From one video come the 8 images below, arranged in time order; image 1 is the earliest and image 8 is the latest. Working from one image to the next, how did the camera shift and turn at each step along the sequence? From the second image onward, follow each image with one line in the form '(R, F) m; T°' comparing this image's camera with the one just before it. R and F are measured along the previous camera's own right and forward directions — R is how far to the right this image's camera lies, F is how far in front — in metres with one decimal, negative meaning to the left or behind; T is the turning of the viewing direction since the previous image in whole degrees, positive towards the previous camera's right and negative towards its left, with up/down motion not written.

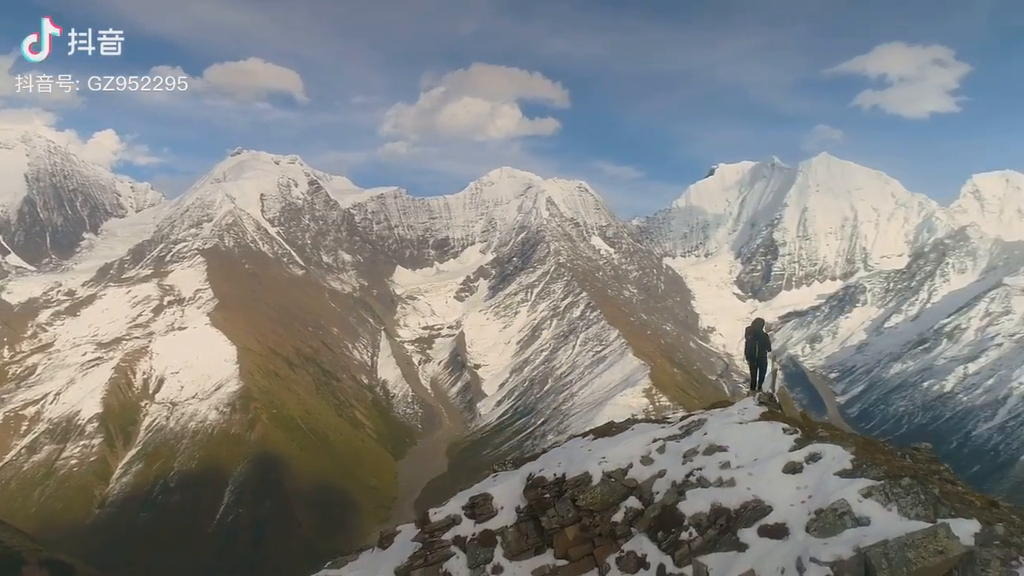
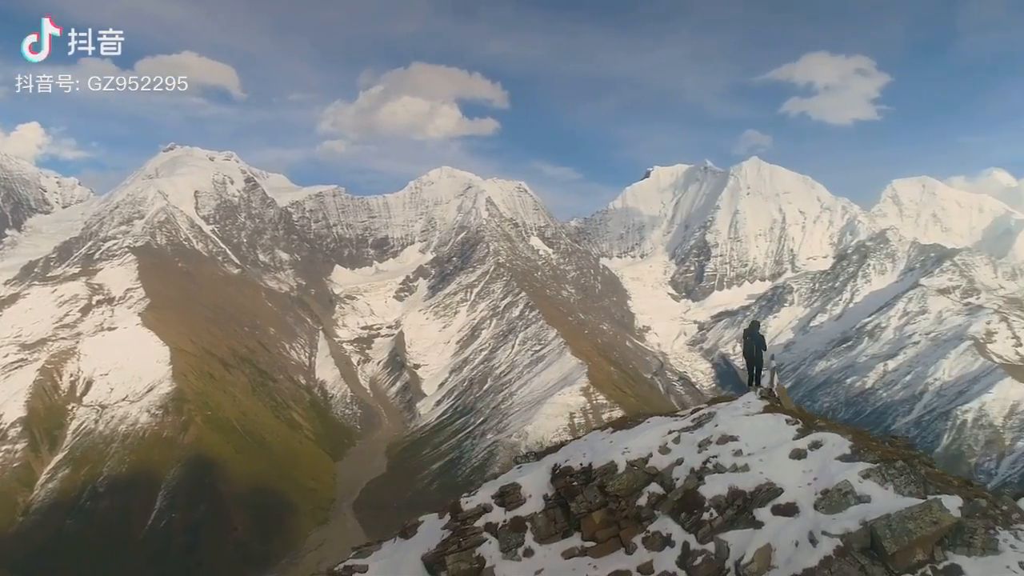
(-1.0, -0.6) m; +5°
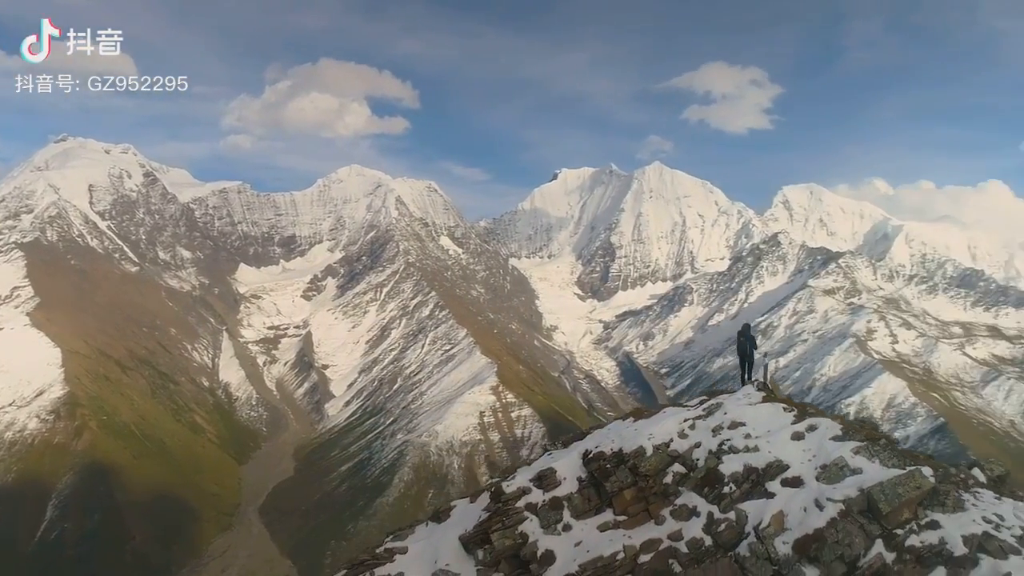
(-1.6, -1.0) m; +7°
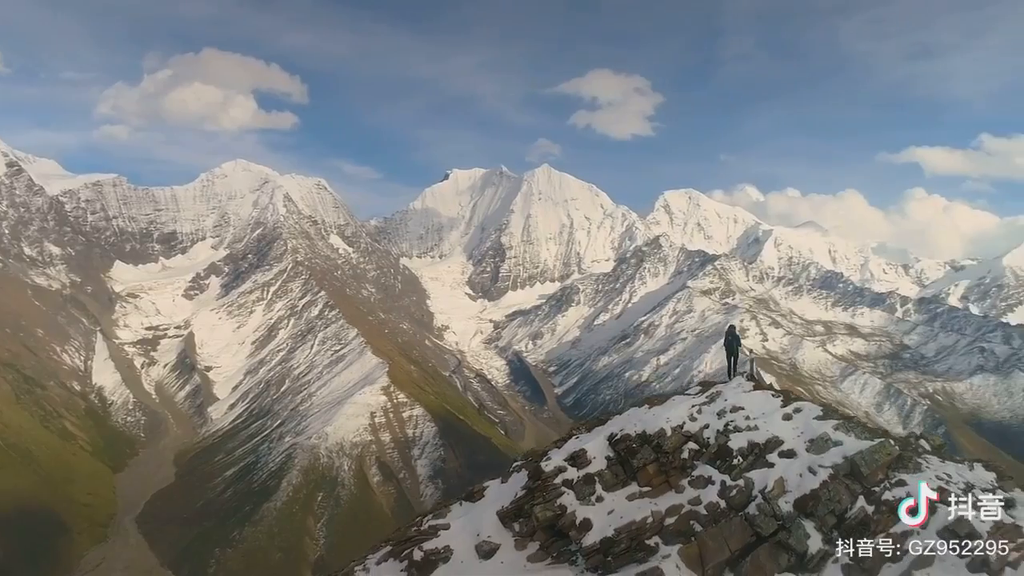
(-2.1, -1.3) m; +8°
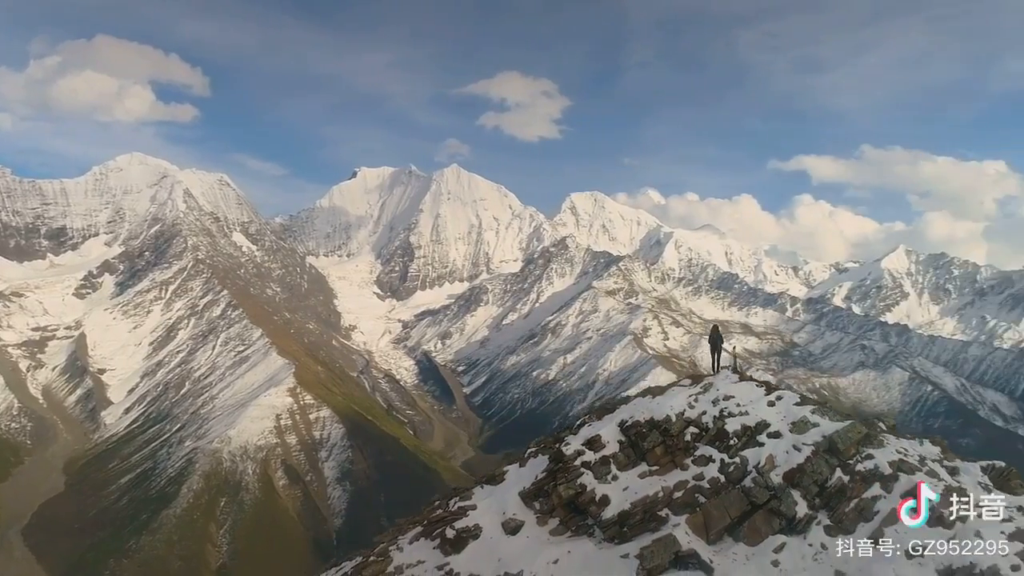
(-1.9, -1.2) m; +7°
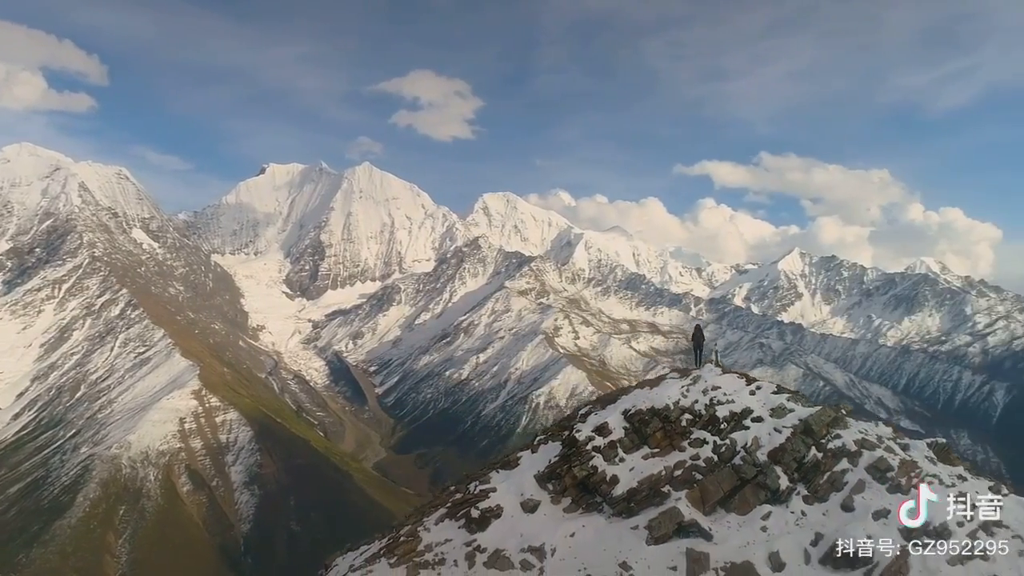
(-1.9, -1.3) m; +7°
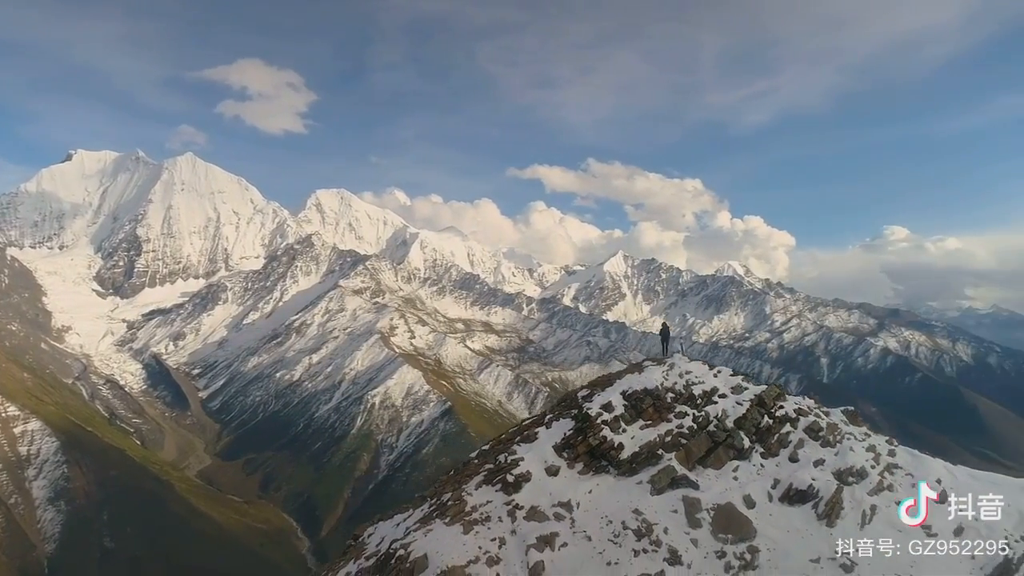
(-4.2, -2.4) m; +12°
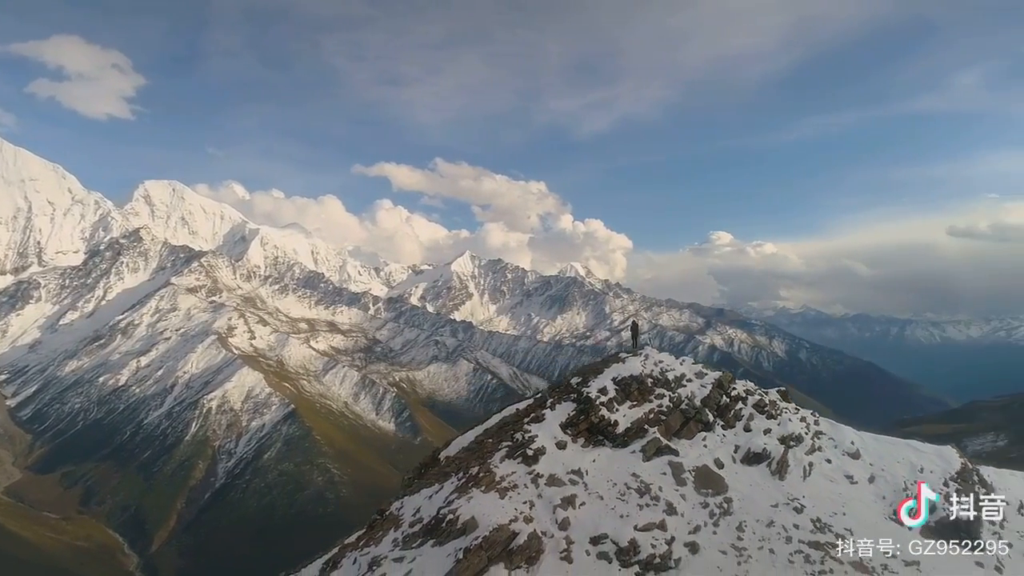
(-4.4, -2.5) m; +12°
